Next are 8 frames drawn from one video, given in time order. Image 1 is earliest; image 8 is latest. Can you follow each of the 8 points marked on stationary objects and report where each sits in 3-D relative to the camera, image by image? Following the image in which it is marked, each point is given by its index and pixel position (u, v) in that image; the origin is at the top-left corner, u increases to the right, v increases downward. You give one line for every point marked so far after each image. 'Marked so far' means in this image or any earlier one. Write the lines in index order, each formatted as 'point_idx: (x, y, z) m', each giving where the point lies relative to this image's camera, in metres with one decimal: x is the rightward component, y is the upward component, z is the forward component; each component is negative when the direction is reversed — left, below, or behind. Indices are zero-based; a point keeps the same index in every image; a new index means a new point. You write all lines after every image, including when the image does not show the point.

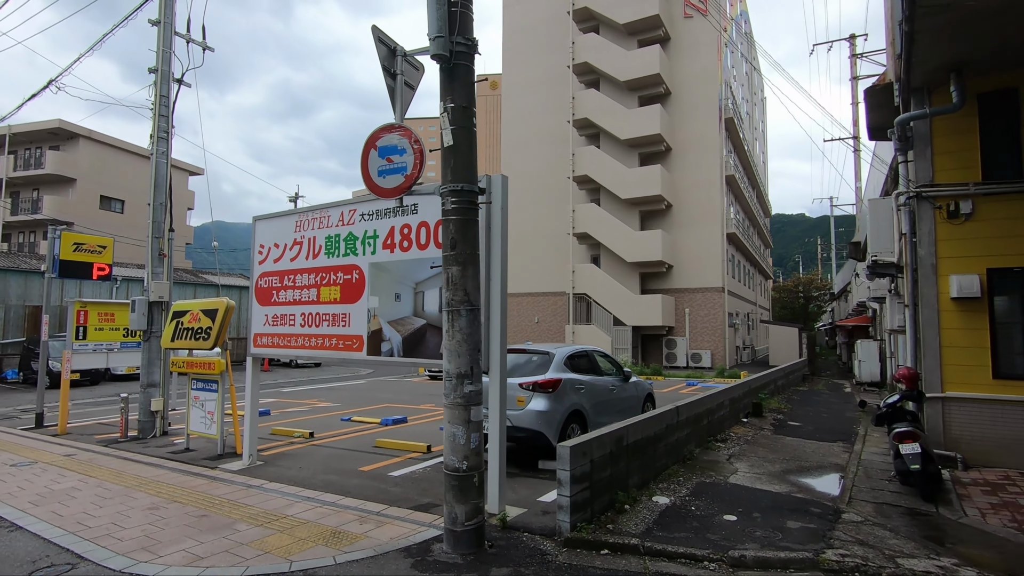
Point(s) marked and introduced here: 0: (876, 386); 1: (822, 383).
0: (+9.0, -2.4, +13.3) m
1: (+8.7, -2.7, +15.2) m
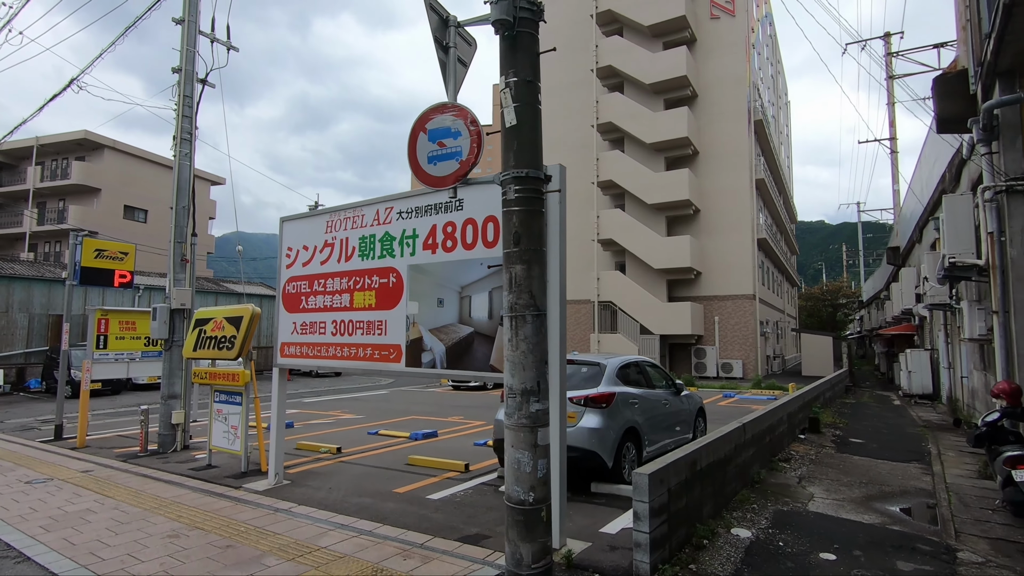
0: (+9.6, -2.6, +12.5) m
1: (+9.5, -2.9, +14.4) m
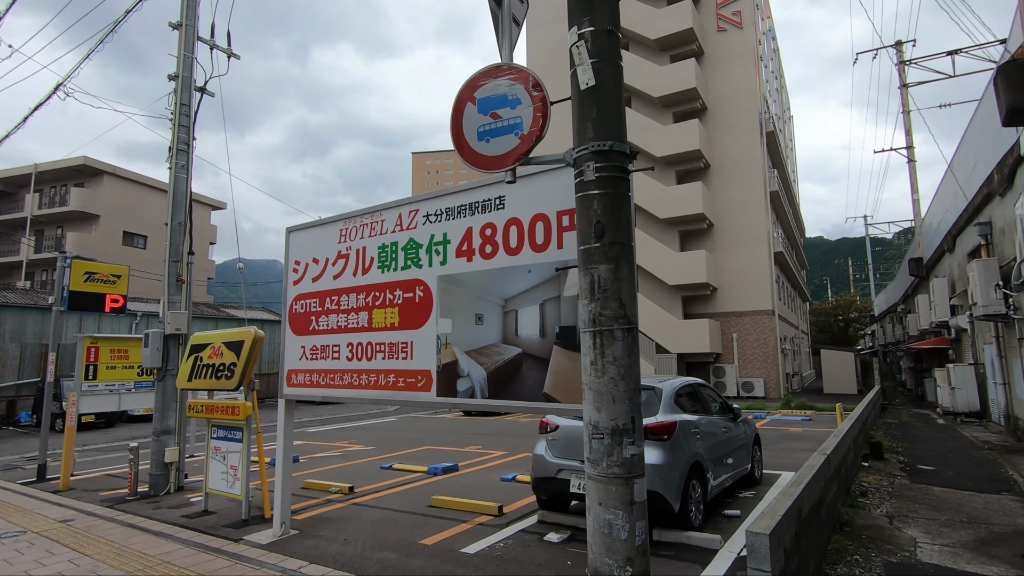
0: (+10.0, -2.8, +11.7) m
1: (+9.9, -3.2, +13.6) m
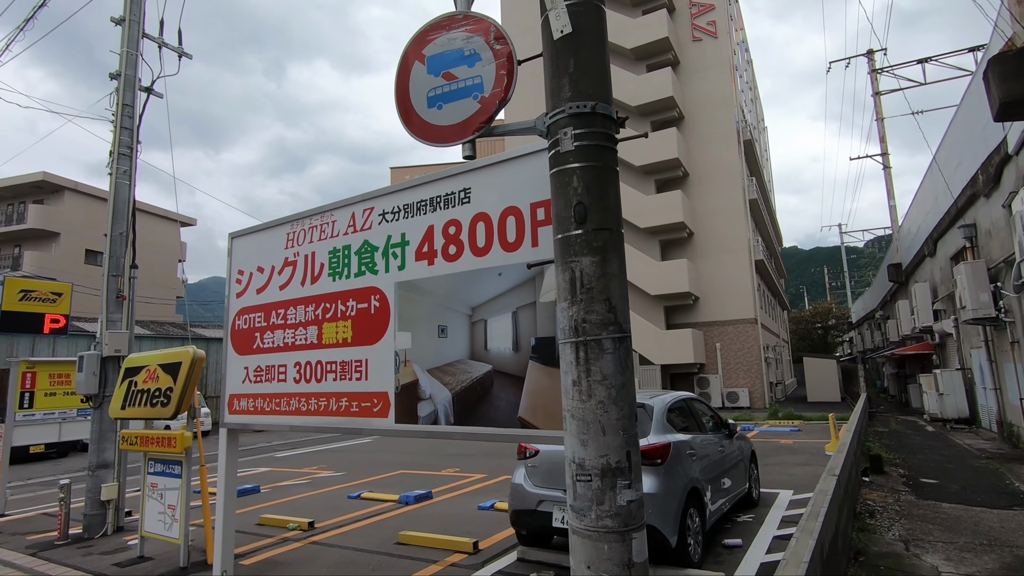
0: (+9.6, -2.9, +11.5) m
1: (+9.4, -3.3, +13.3) m
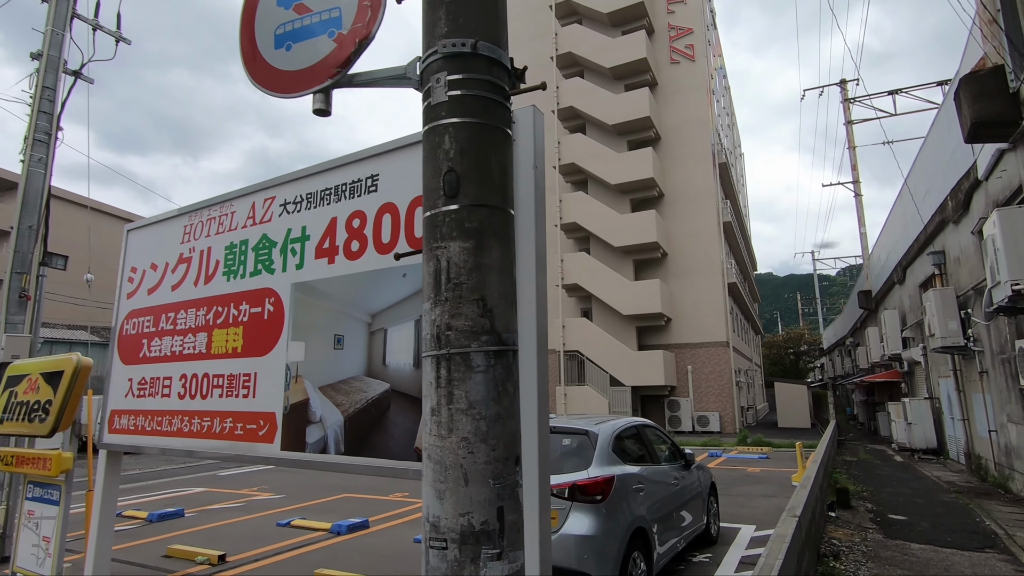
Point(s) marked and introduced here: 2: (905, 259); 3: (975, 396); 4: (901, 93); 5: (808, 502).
0: (+8.8, -3.4, +11.2) m
1: (+8.5, -3.9, +13.1) m
2: (+9.4, +0.7, +12.8) m
3: (+7.6, -1.8, +8.8) m
4: (+13.9, +7.0, +19.3) m
5: (+2.4, -1.7, +4.3) m
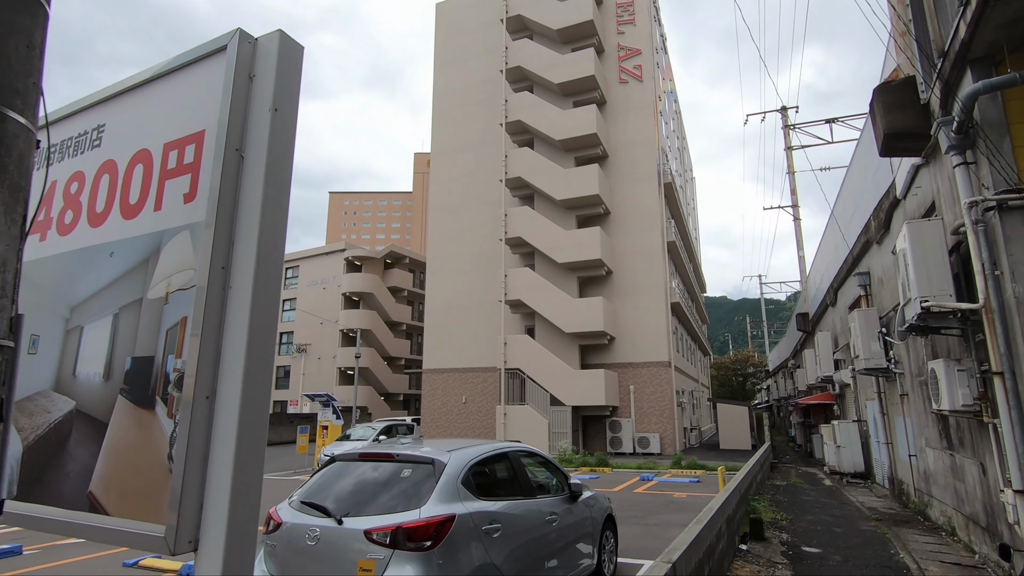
0: (+7.2, -3.9, +11.1) m
1: (+6.7, -4.4, +12.9) m
2: (+7.7, +0.2, +12.9) m
3: (+6.2, -2.1, +8.6) m
4: (+11.9, +6.1, +19.8) m
5: (+1.3, -1.8, +3.8) m
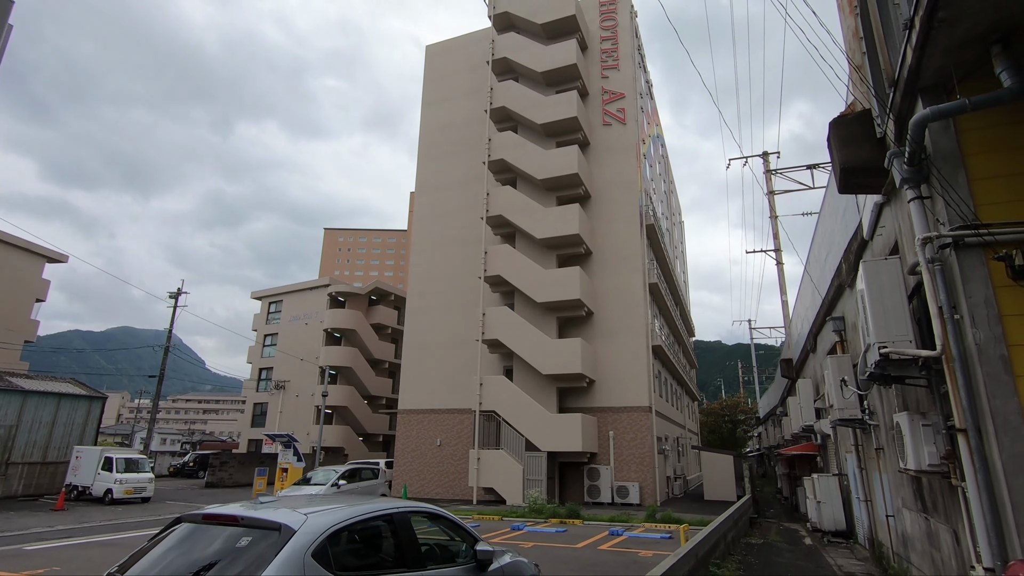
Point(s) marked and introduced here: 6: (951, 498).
0: (+6.4, -4.8, +10.4) m
1: (+5.9, -5.5, +12.2) m
2: (+7.0, -0.9, +12.5) m
3: (+5.4, -2.8, +8.1) m
4: (+11.3, +4.5, +19.9) m
5: (+0.6, -2.0, +3.2) m
6: (+3.6, -1.7, +4.4) m
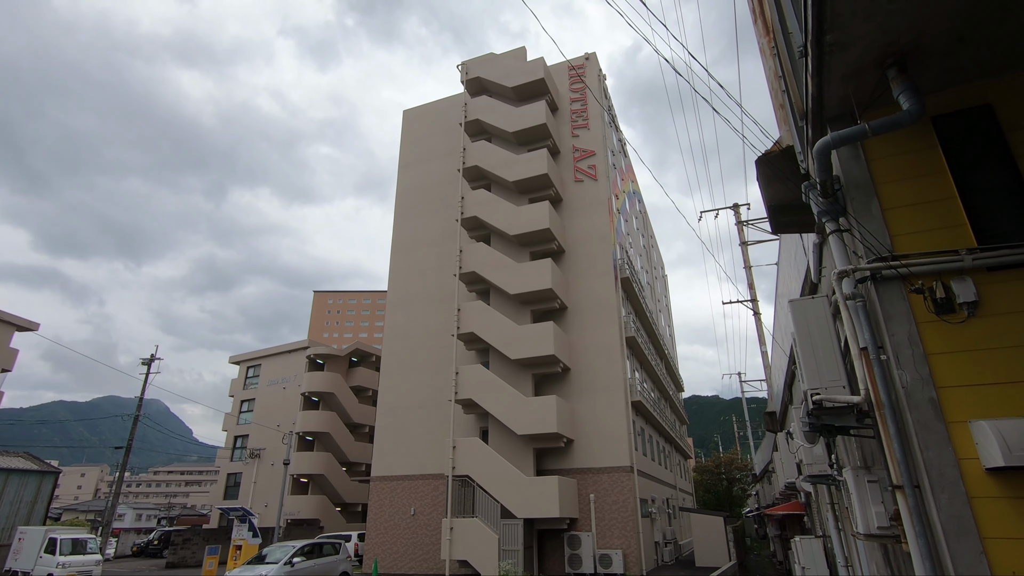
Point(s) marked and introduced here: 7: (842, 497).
0: (+5.6, -5.6, +9.6) m
1: (+5.2, -6.5, +11.2) m
2: (+6.2, -2.0, +12.1) m
3: (+4.7, -3.4, +7.4) m
4: (+10.2, +2.6, +20.0) m
5: (-0.1, -2.2, +2.6) m
6: (+2.9, -2.0, +3.9) m
7: (+4.6, -2.9, +7.5) m
